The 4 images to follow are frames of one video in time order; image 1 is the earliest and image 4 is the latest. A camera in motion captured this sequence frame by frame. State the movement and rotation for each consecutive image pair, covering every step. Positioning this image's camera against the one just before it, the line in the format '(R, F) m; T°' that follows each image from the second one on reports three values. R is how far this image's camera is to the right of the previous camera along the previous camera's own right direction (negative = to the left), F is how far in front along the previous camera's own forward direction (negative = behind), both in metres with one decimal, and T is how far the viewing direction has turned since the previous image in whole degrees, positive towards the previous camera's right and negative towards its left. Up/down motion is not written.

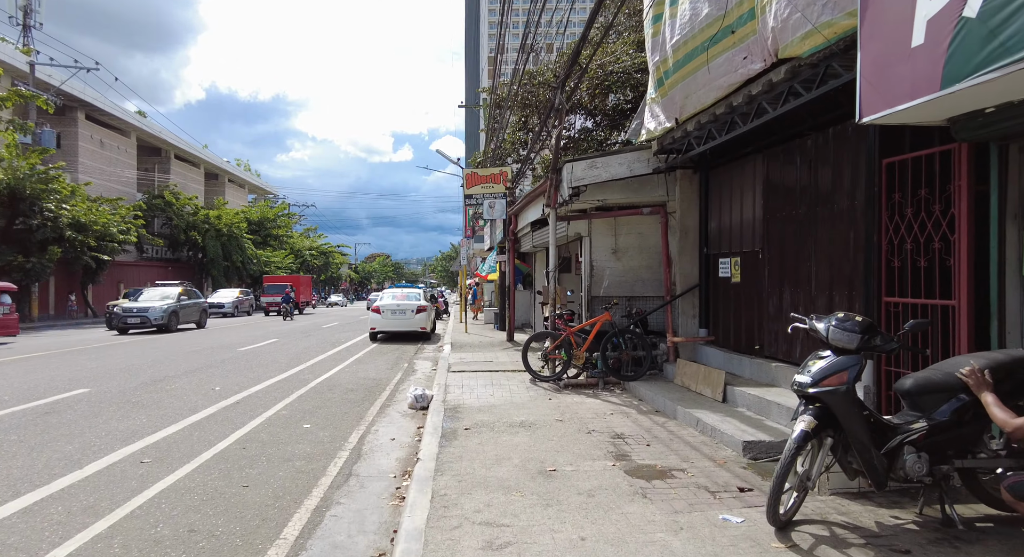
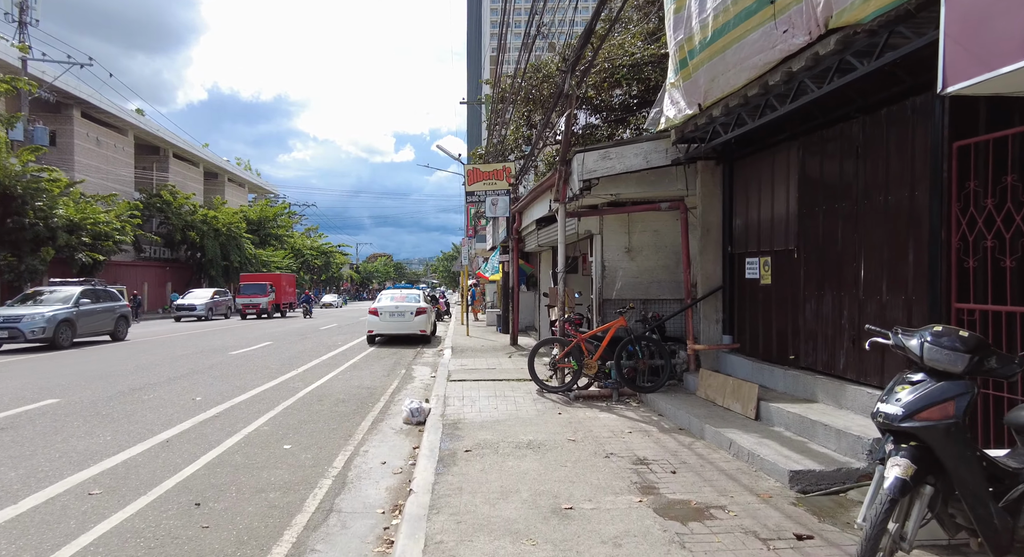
(0.0, +0.7) m; 0°
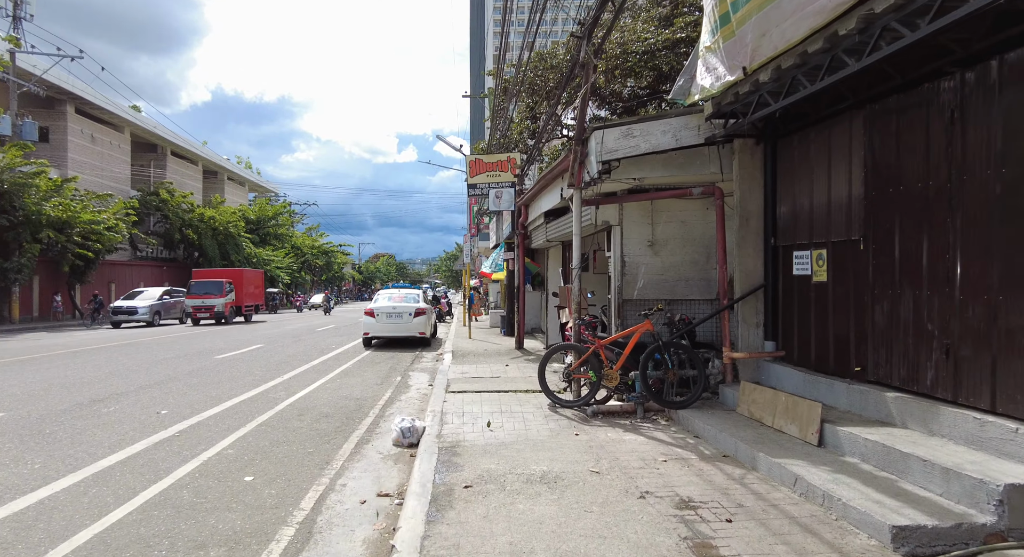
(-0.1, +1.0) m; 0°
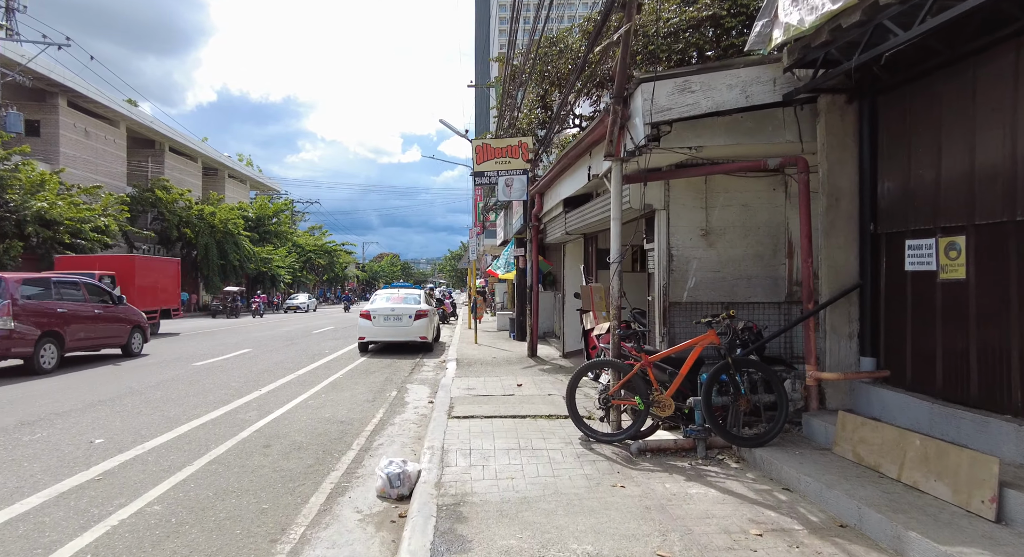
(-0.2, +1.5) m; 0°
